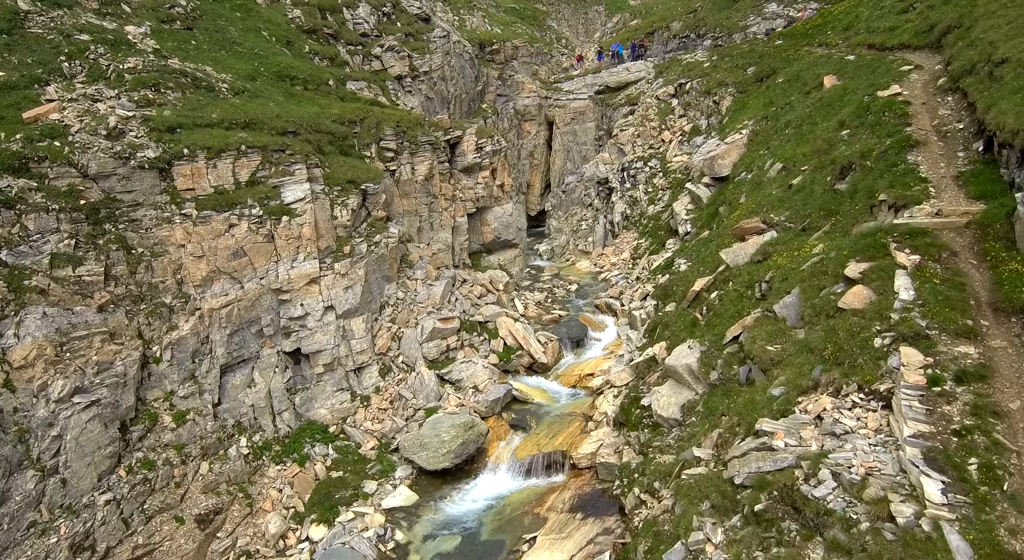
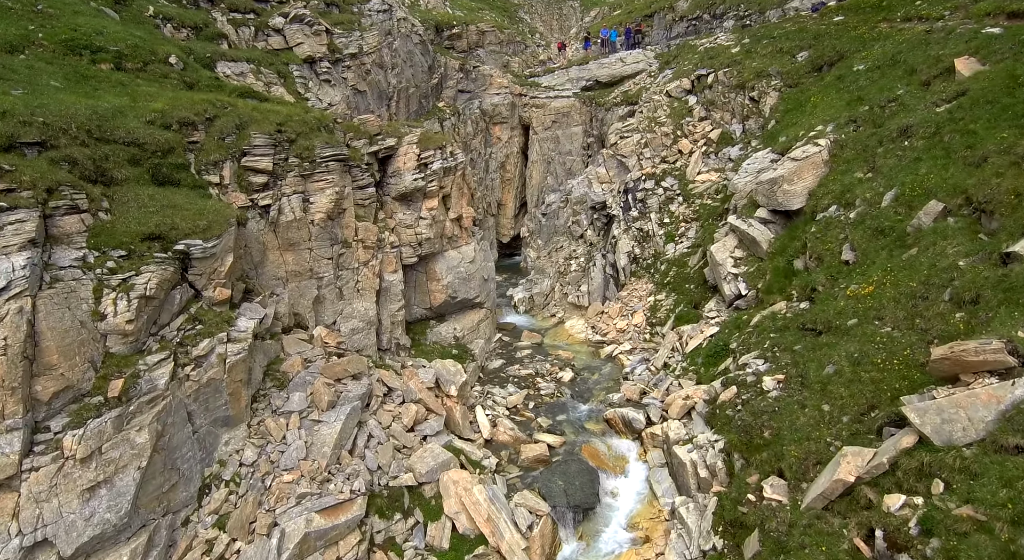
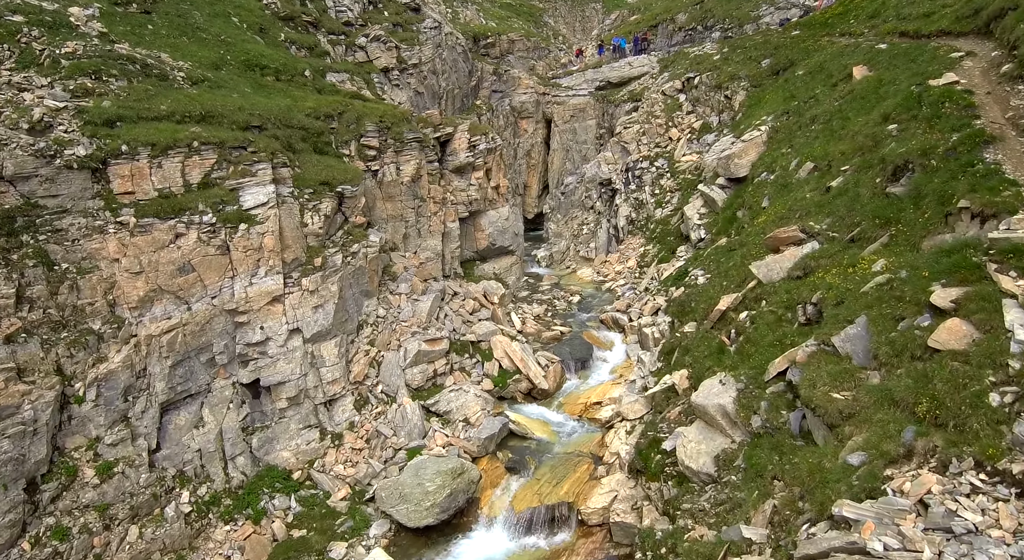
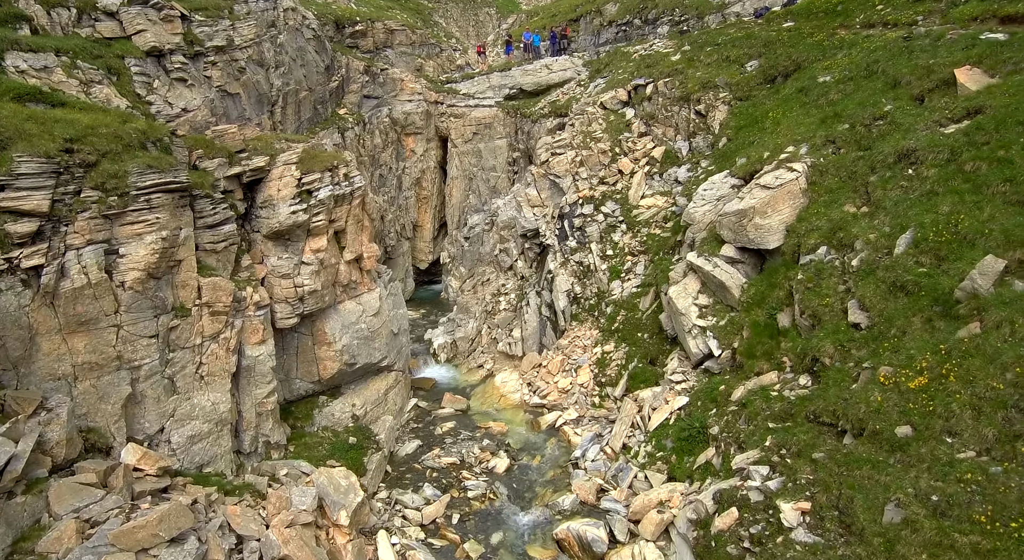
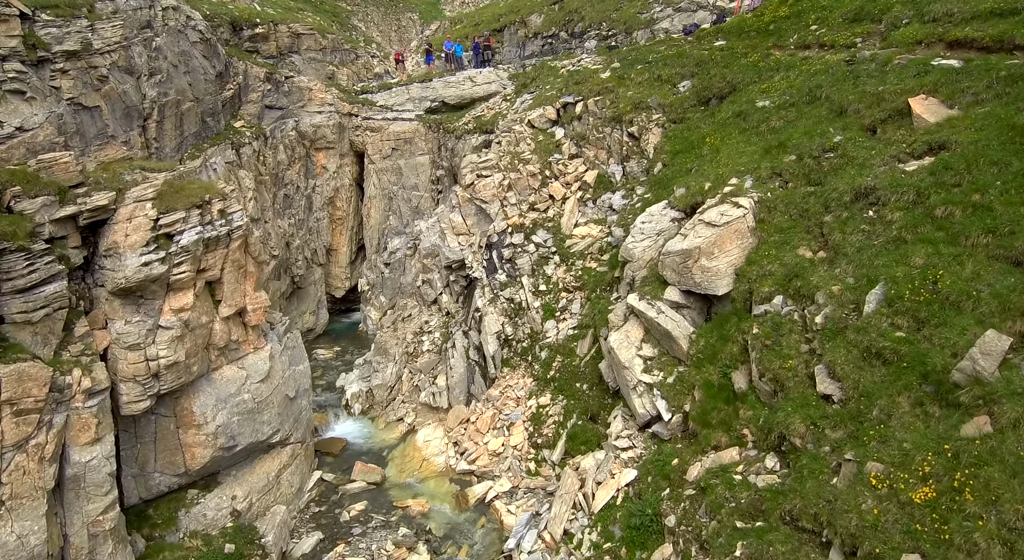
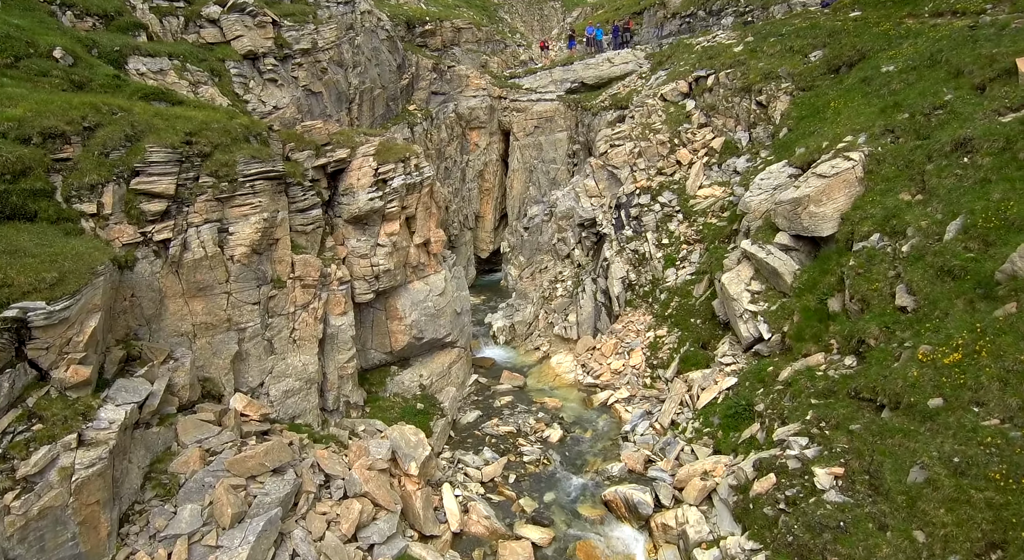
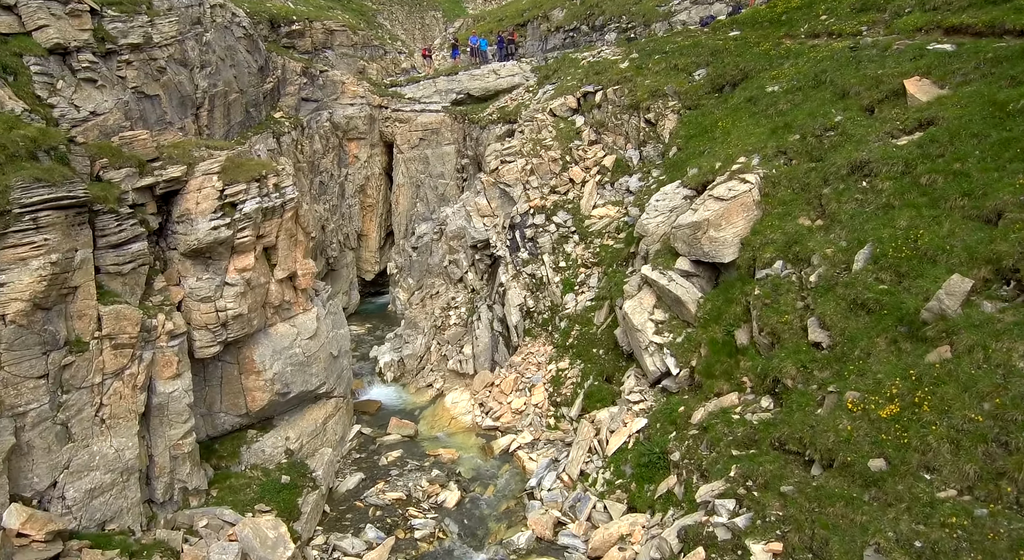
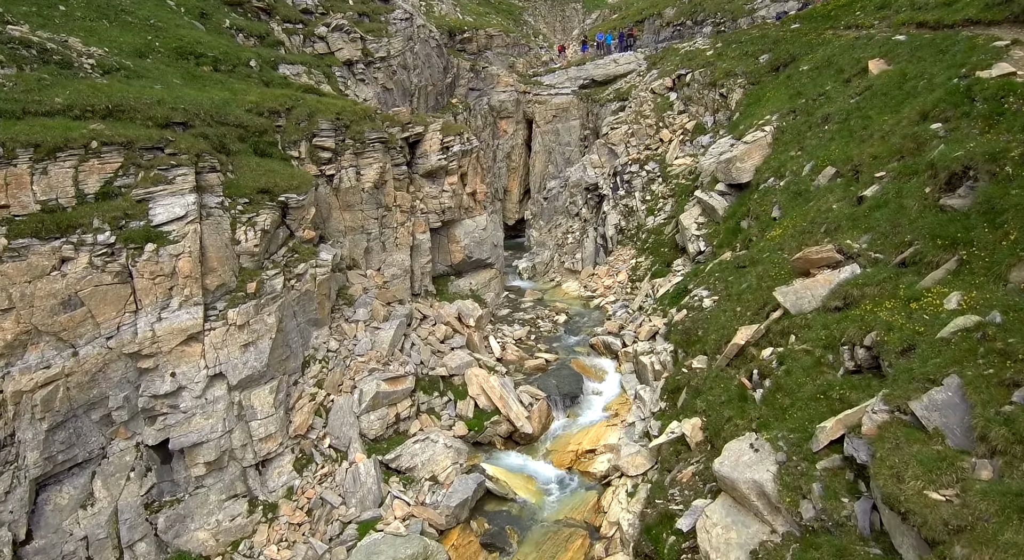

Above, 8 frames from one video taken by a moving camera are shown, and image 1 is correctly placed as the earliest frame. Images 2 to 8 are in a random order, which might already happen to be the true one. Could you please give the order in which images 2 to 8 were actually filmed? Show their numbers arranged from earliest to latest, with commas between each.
3, 8, 2, 6, 4, 7, 5
